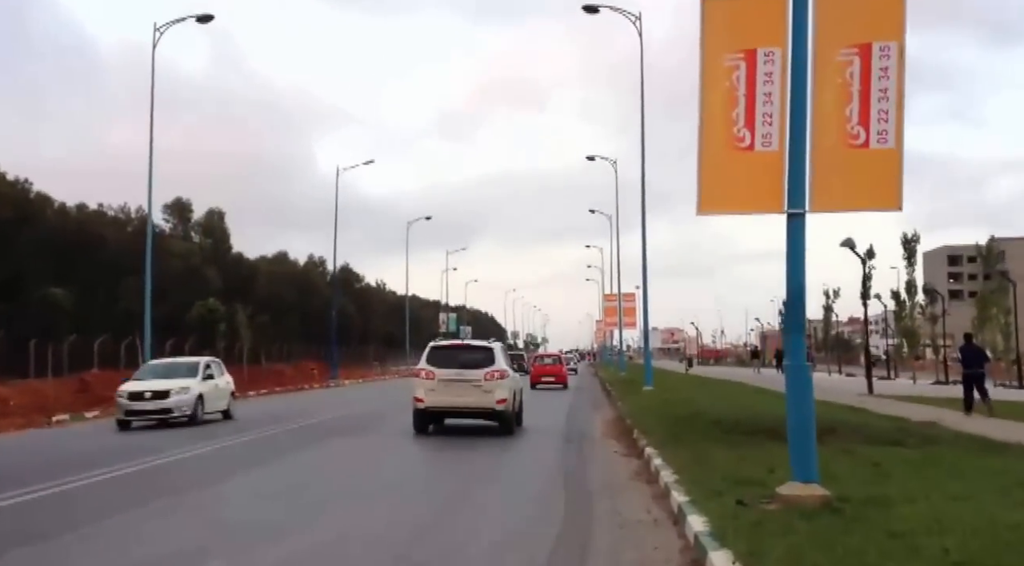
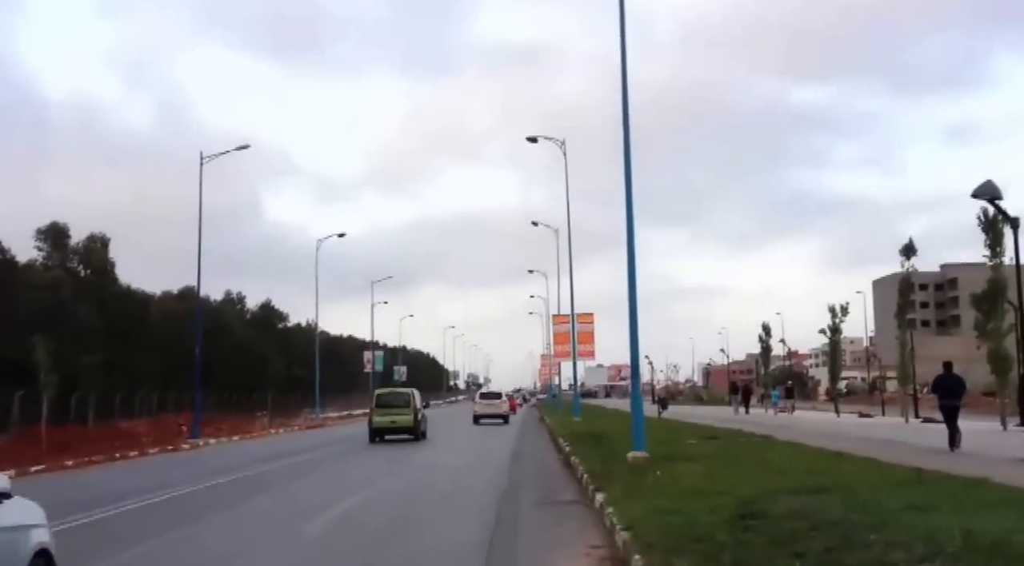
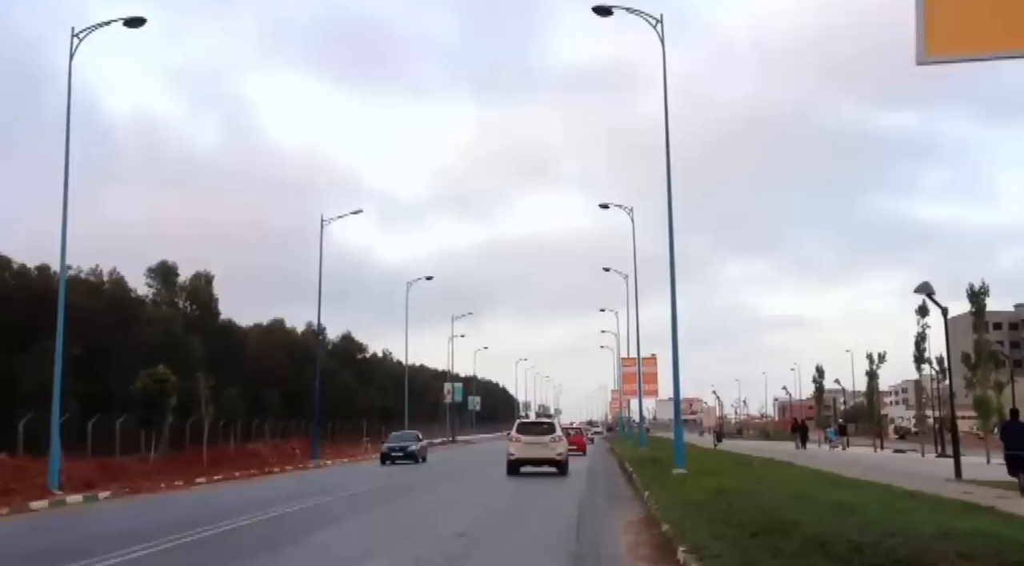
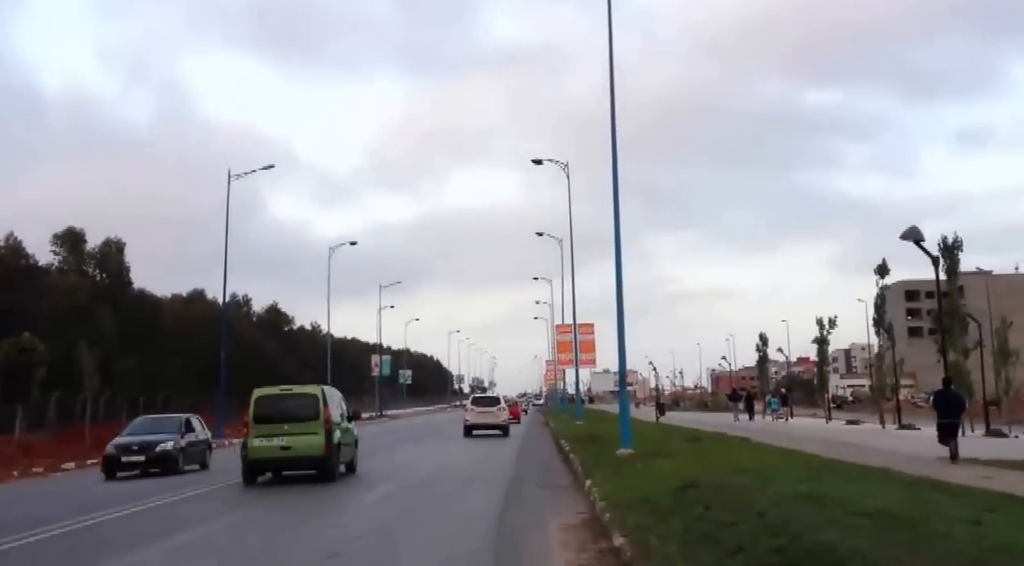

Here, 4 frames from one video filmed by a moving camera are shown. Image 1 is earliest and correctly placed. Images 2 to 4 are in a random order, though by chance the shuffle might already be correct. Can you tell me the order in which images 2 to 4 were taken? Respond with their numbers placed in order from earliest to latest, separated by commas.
3, 4, 2
